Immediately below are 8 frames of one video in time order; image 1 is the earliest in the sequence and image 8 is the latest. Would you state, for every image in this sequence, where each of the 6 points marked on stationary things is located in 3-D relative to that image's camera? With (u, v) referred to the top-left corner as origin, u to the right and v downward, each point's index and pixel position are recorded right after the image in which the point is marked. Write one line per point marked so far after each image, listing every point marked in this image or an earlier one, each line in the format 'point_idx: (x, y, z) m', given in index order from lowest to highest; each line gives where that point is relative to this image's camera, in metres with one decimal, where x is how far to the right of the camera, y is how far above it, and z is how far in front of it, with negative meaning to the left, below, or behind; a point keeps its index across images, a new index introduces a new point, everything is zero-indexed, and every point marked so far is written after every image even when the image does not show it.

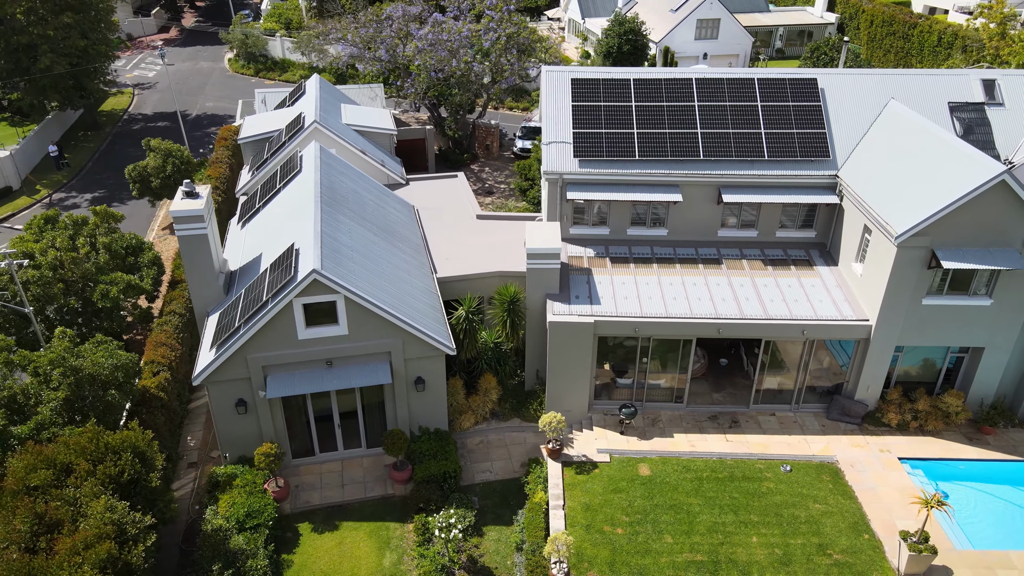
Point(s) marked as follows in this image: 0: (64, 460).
0: (-10.4, -4.1, +17.6) m
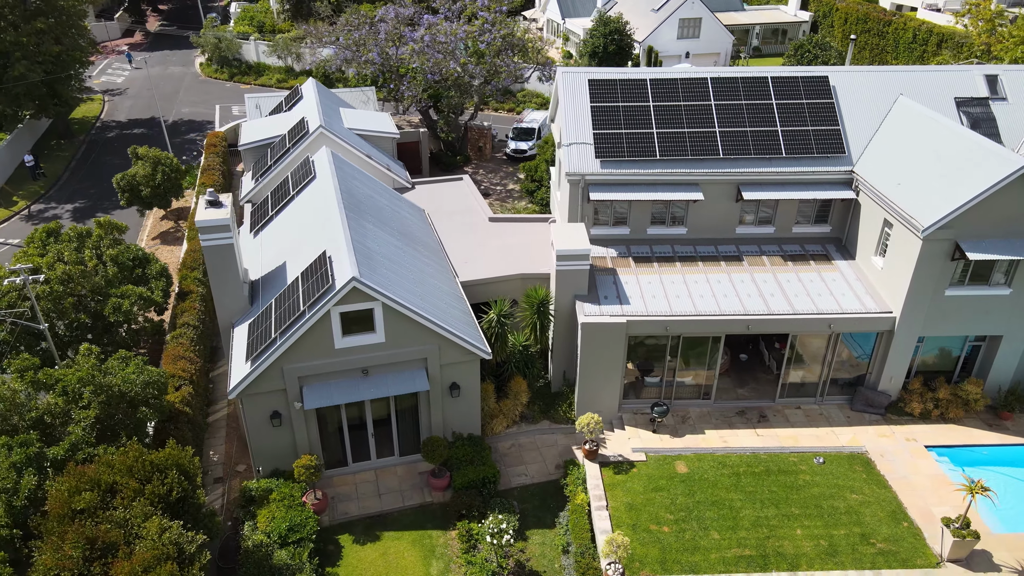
0: (-9.1, -4.4, +17.1) m
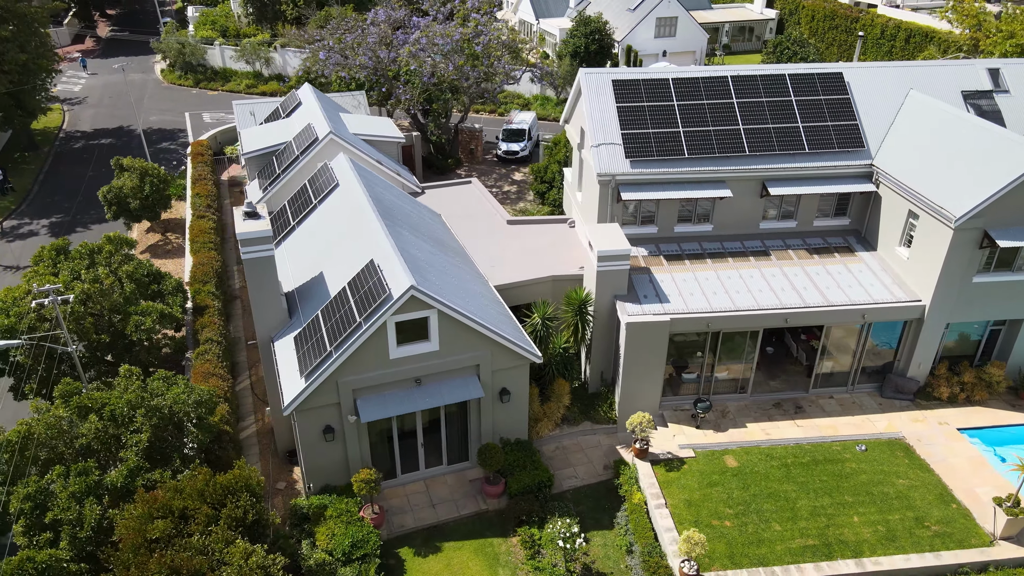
0: (-7.2, -4.8, +16.4) m
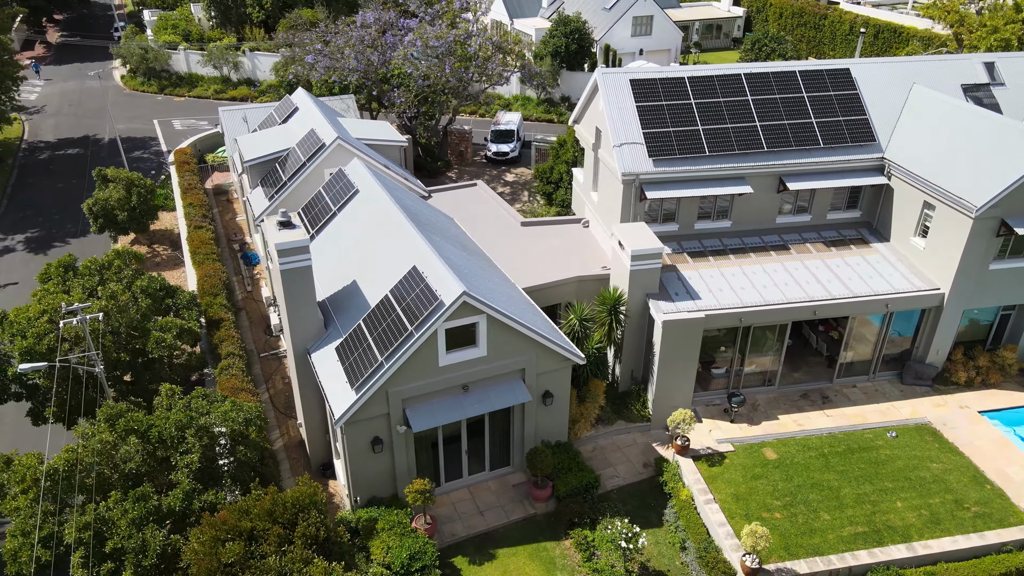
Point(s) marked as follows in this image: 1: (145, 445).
0: (-5.5, -5.1, +15.9) m
1: (-8.8, -3.8, +17.9) m
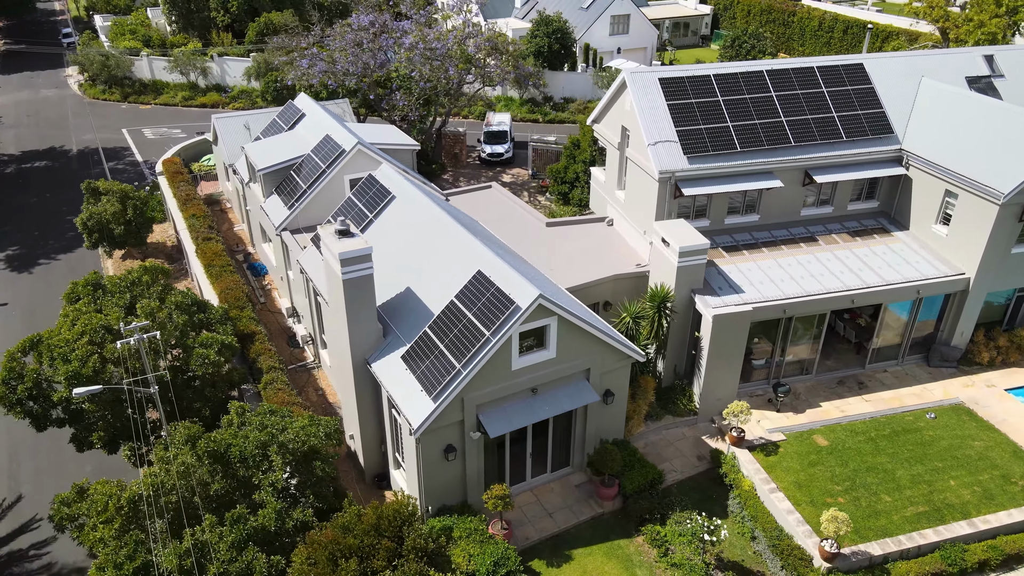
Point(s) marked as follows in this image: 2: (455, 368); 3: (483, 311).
0: (-3.1, -5.3, +15.6) m
1: (-6.6, -4.1, +17.3) m
2: (-1.4, -2.0, +18.9) m
3: (-0.8, -0.6, +19.4) m
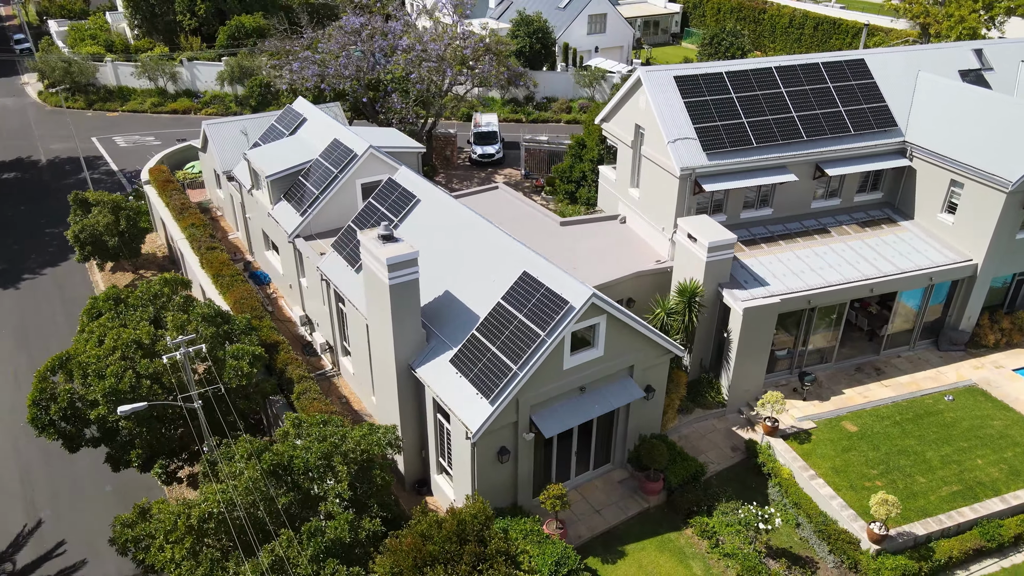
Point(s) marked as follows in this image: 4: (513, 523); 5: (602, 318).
0: (-1.4, -5.4, +15.5) m
1: (-5.0, -4.3, +17.0) m
2: (0.0, -2.1, +18.9) m
3: (+0.6, -0.6, +19.5) m
4: (+0.1, -6.3, +20.0) m
5: (+2.4, -0.8, +19.8) m
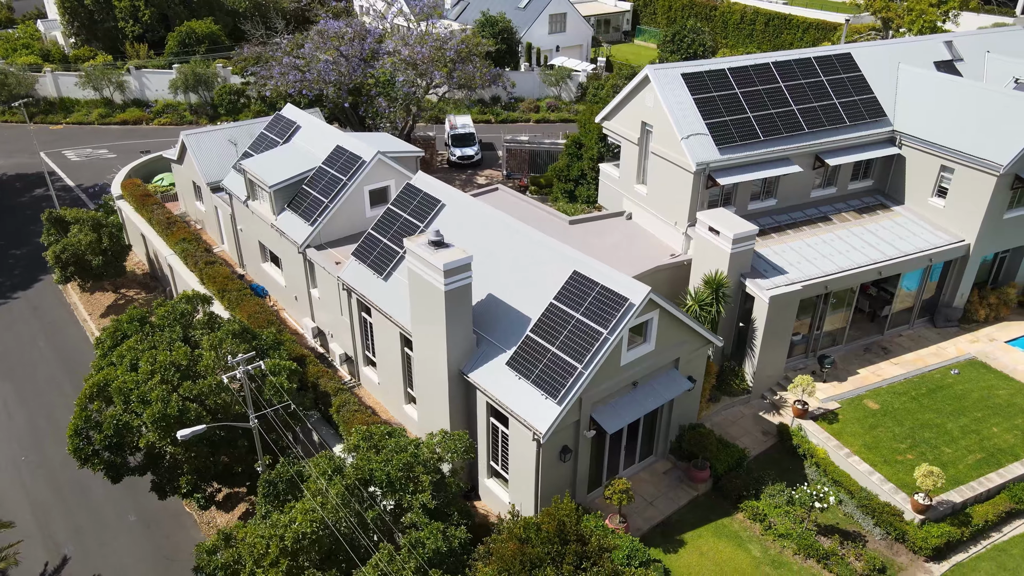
0: (+0.7, -5.5, +15.5) m
1: (-3.0, -4.6, +16.7) m
2: (+1.6, -2.1, +19.1) m
3: (+2.1, -0.6, +19.7) m
4: (+1.8, -6.3, +20.2) m
5: (+3.9, -0.7, +20.2) m
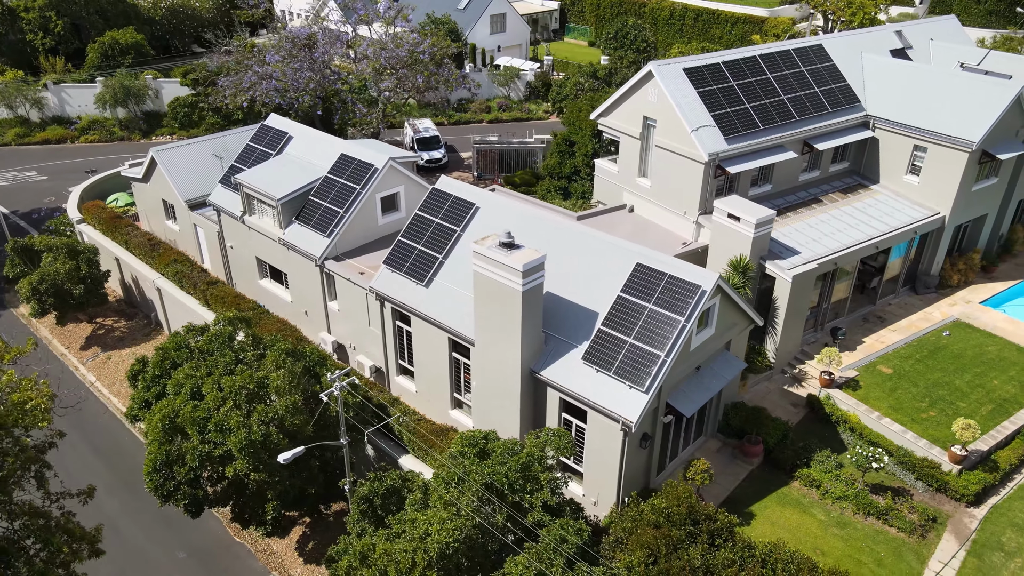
0: (+3.7, -5.3, +16.0) m
1: (-0.3, -4.7, +16.8) m
2: (+3.8, -1.8, +19.7) m
3: (+4.2, -0.3, +20.3) m
4: (+4.2, -6.0, +20.8) m
5: (+5.8, -0.3, +21.1) m
